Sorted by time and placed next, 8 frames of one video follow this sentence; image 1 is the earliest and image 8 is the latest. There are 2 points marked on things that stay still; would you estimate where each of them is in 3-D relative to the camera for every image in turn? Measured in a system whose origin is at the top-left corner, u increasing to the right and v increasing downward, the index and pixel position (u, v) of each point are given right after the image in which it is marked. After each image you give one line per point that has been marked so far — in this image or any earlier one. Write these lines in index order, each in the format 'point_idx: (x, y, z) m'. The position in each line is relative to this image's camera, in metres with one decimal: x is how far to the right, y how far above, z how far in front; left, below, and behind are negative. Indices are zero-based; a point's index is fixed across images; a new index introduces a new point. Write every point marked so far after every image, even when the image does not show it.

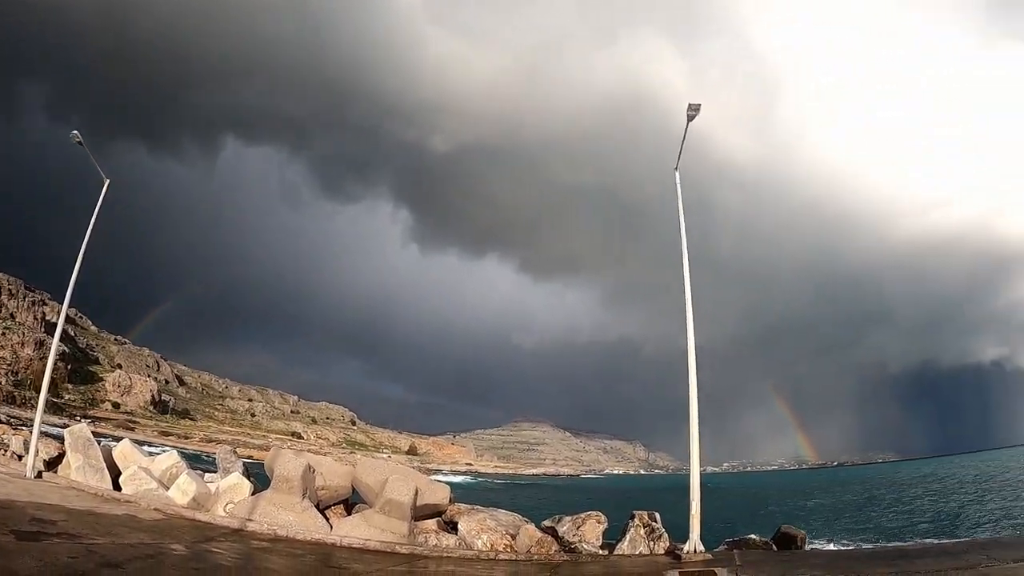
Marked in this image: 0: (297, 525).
0: (-4.9, -5.5, +12.9) m
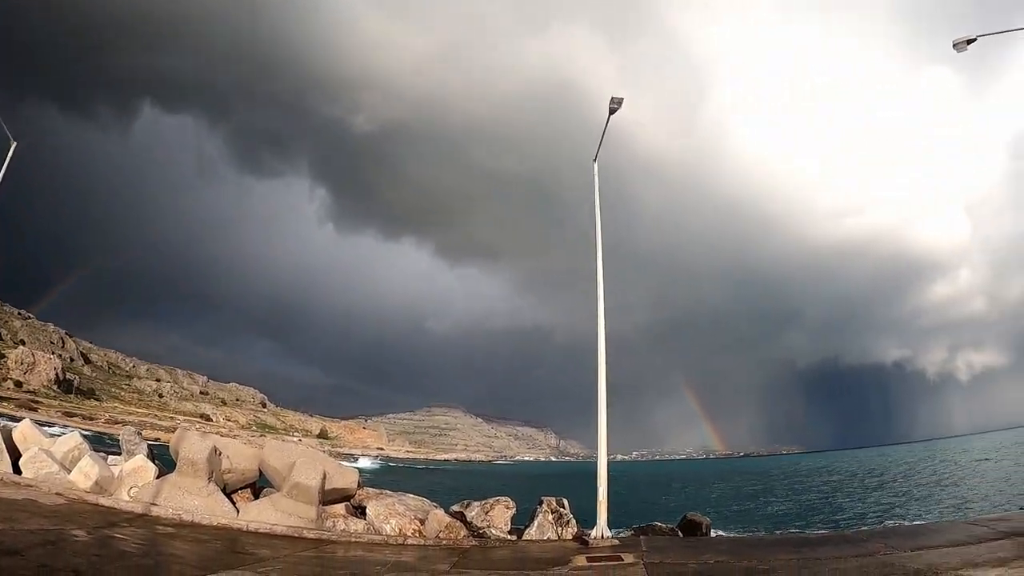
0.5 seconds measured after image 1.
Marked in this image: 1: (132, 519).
0: (-6.8, -4.9, +12.3) m
1: (-7.9, -4.8, +11.6) m
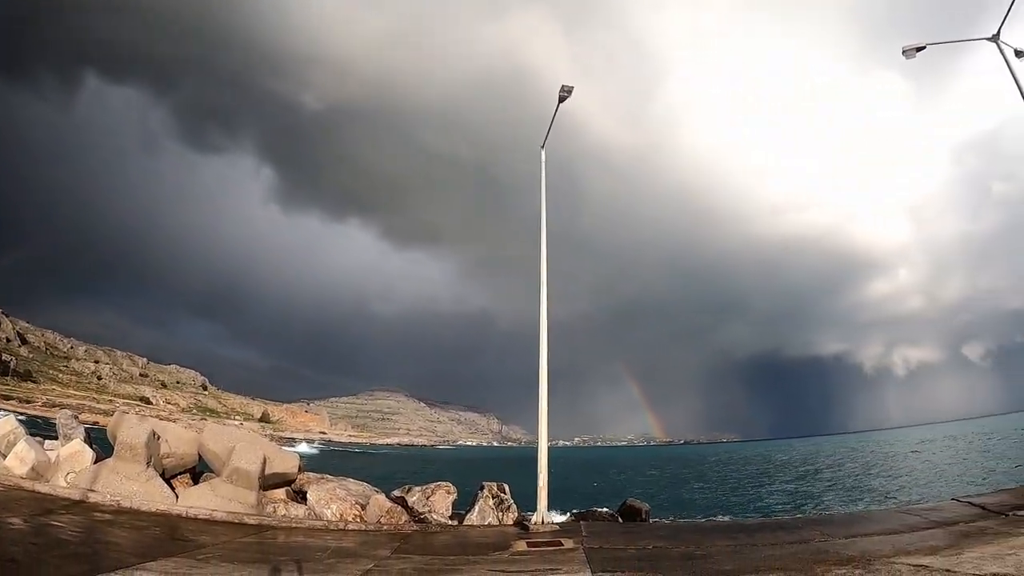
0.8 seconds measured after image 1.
0: (-8.0, -4.4, +11.9) m
1: (-9.1, -4.4, +11.2) m
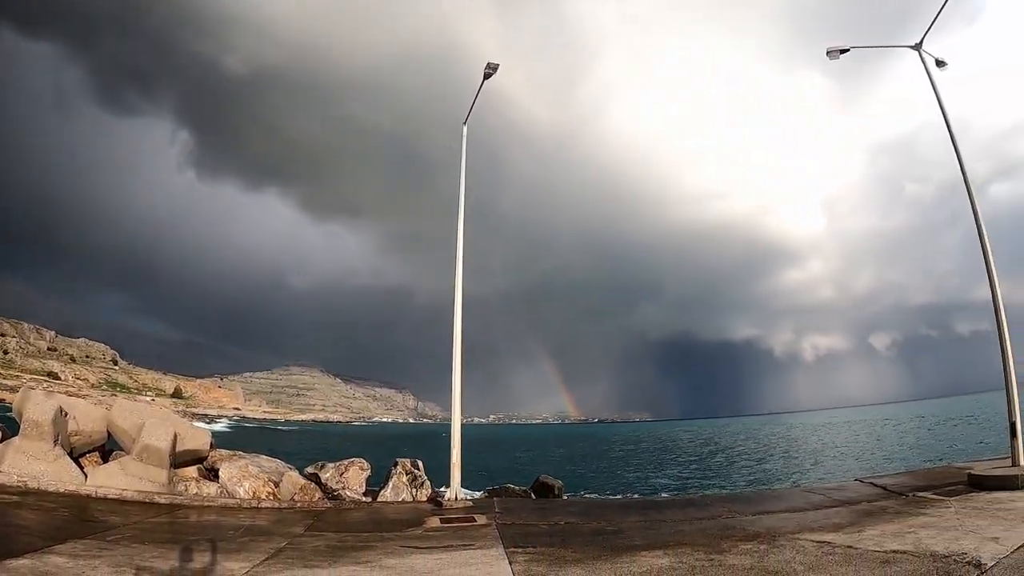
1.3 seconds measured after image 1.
0: (-9.6, -3.8, +11.4) m
1: (-10.7, -3.7, +10.7) m
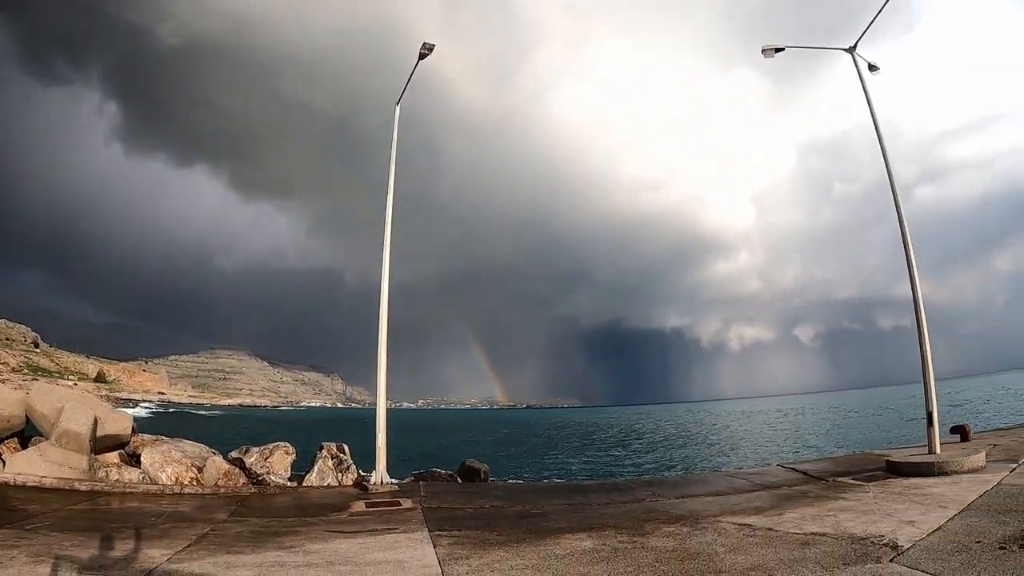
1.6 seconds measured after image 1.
0: (-11.0, -3.4, +11.0) m
1: (-12.0, -3.3, +10.2) m
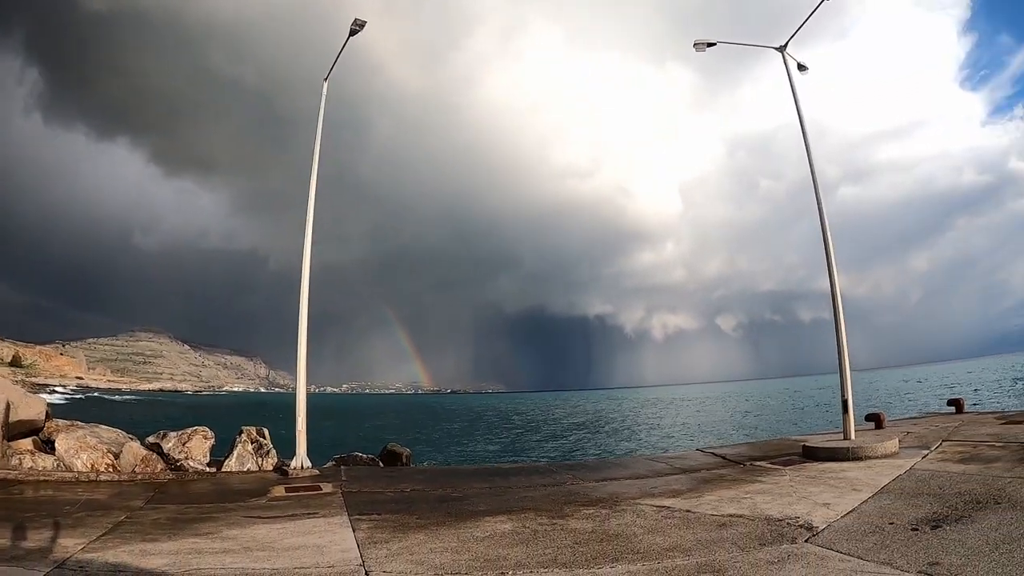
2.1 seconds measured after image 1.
0: (-12.4, -3.0, +10.6) m
1: (-13.4, -2.9, +9.7) m
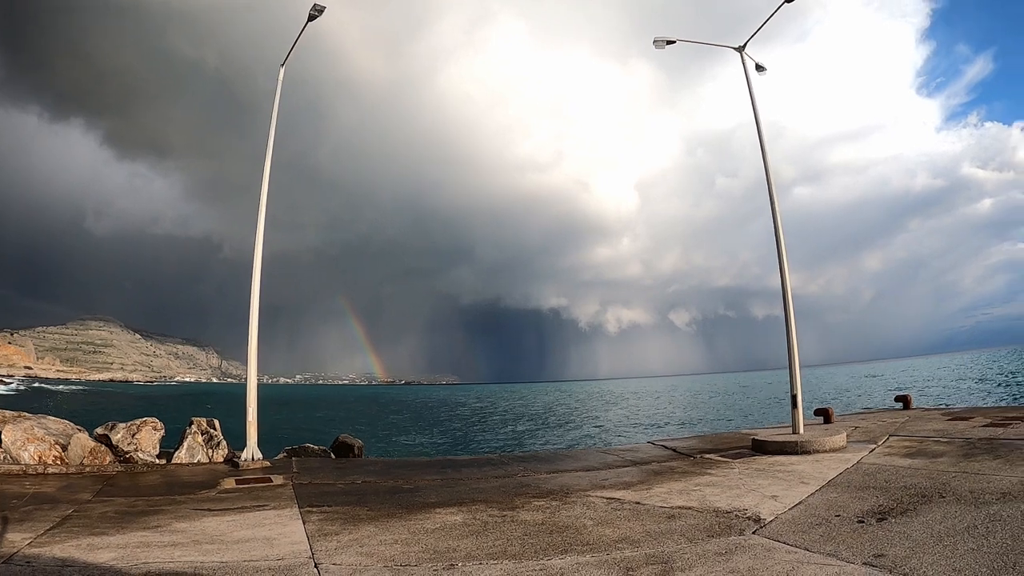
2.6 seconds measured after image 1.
0: (-13.2, -2.8, +10.3) m
1: (-14.2, -2.6, +9.5) m
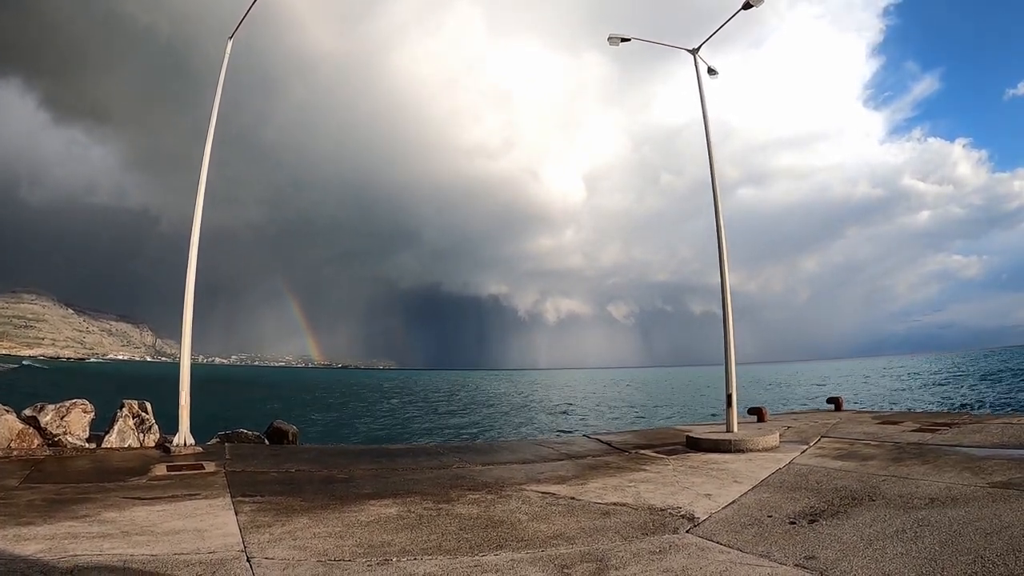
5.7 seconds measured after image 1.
0: (-14.3, -2.2, +9.9) m
1: (-15.3, -2.0, +9.1) m
